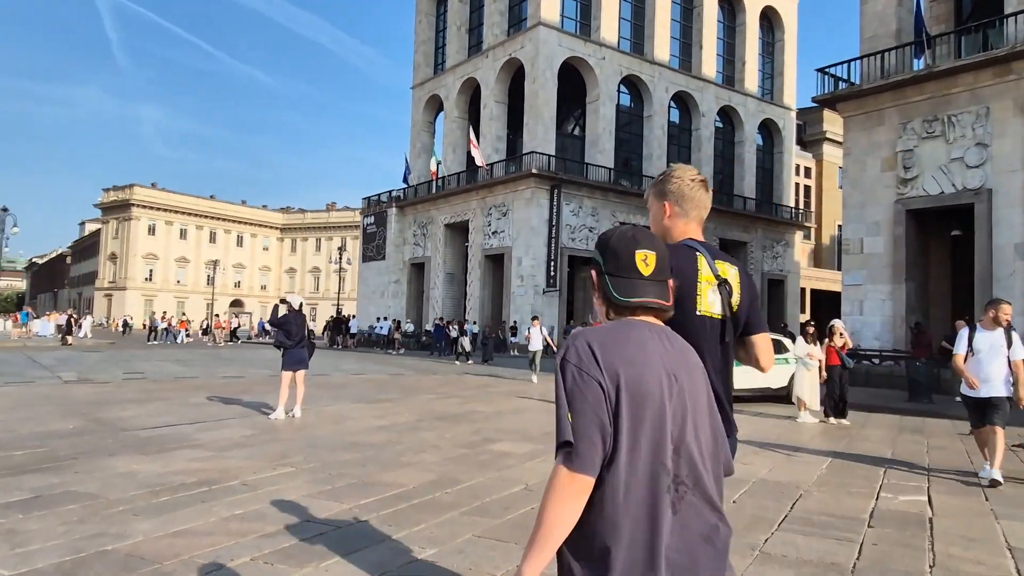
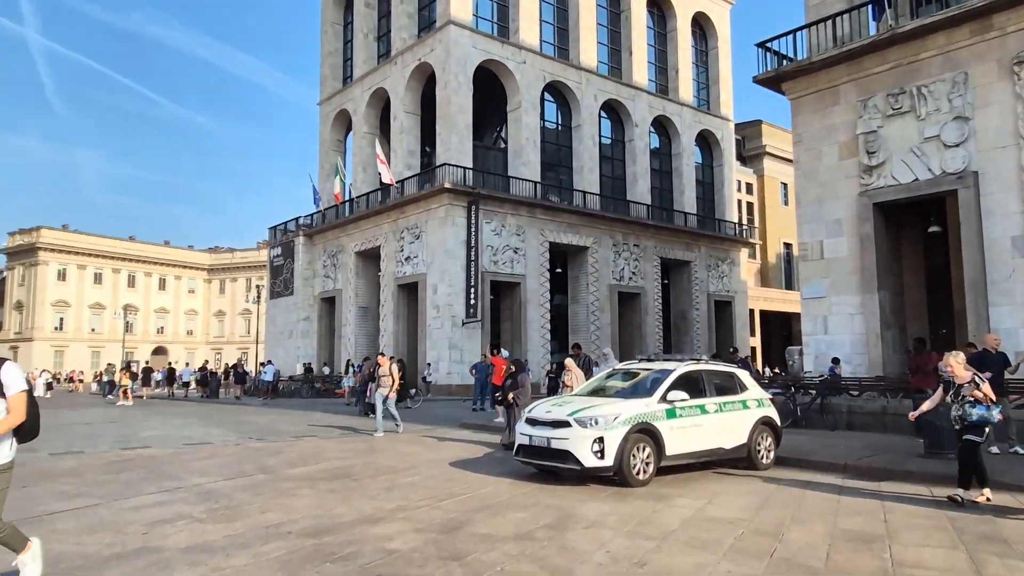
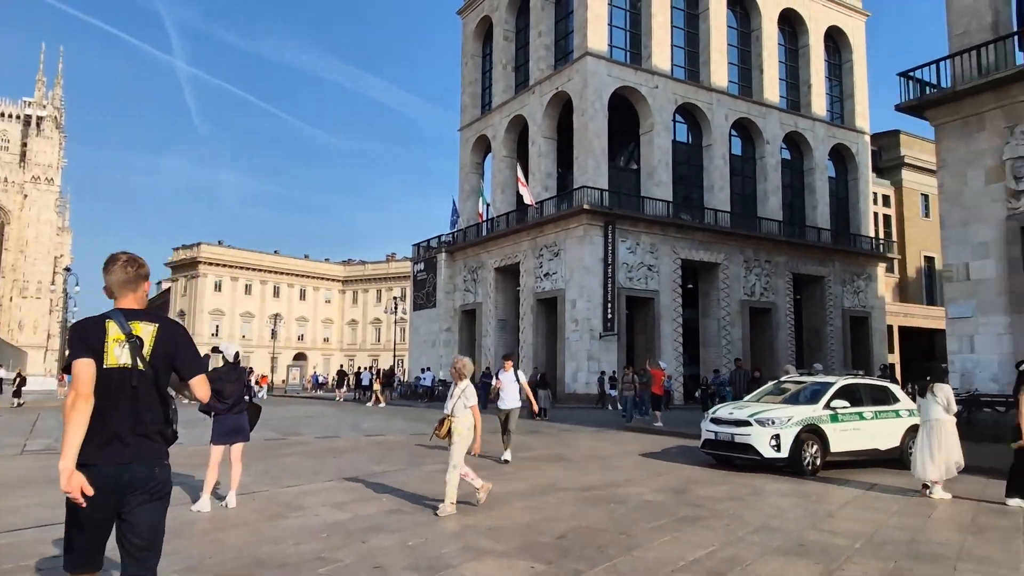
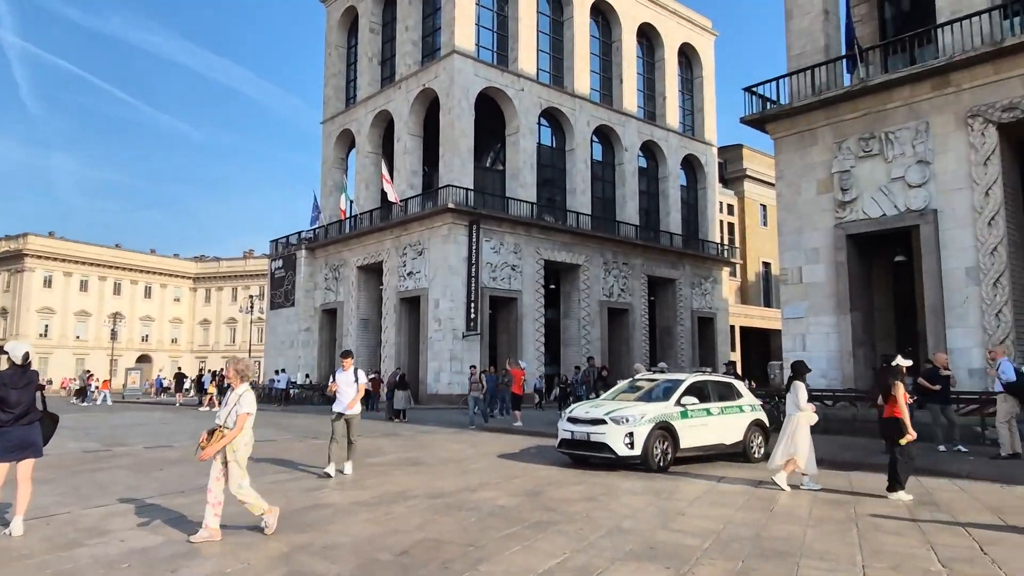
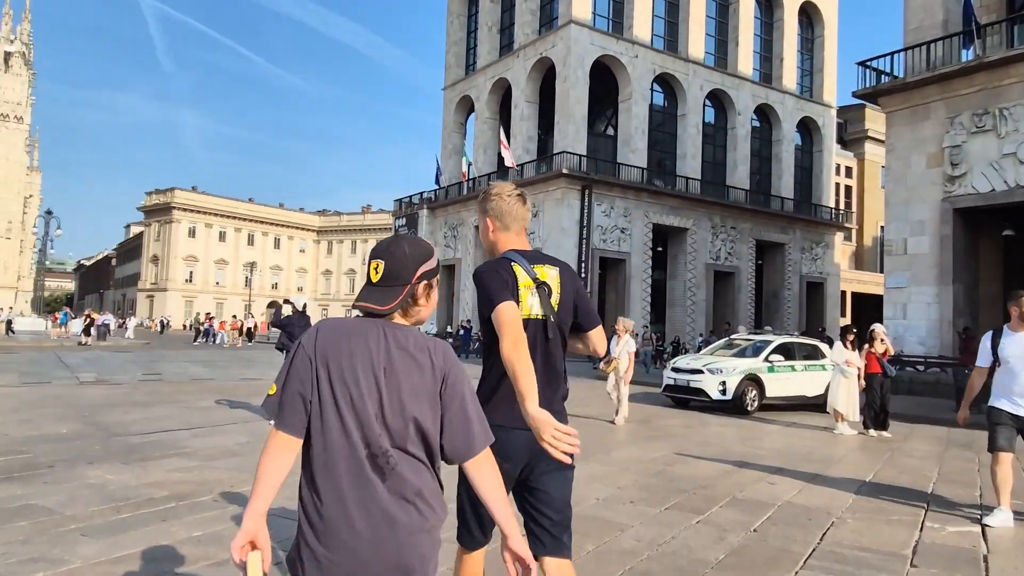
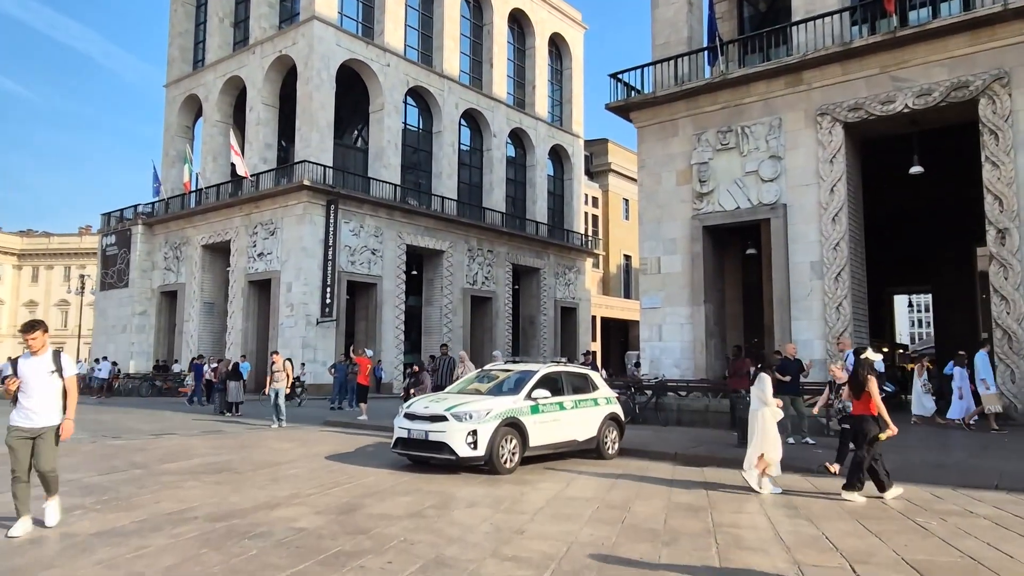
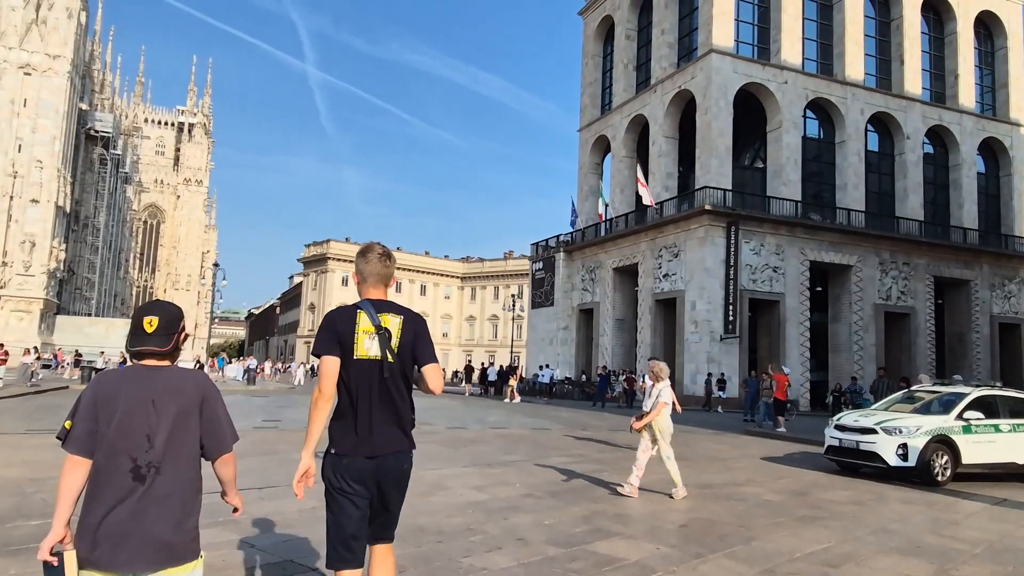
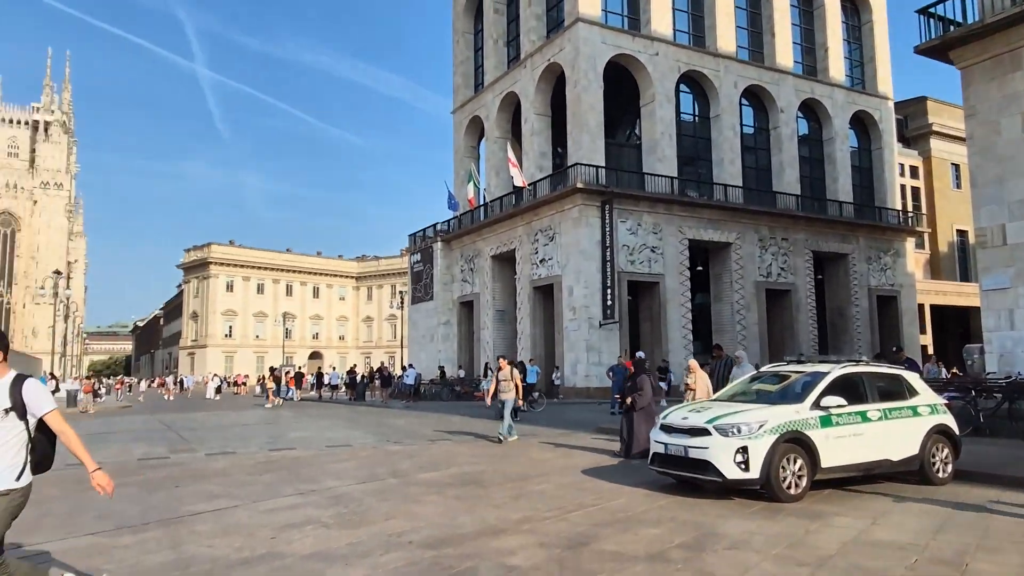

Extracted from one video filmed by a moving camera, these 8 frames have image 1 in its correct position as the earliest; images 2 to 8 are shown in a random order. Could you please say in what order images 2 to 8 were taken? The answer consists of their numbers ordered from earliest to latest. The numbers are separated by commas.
5, 7, 3, 4, 6, 2, 8
